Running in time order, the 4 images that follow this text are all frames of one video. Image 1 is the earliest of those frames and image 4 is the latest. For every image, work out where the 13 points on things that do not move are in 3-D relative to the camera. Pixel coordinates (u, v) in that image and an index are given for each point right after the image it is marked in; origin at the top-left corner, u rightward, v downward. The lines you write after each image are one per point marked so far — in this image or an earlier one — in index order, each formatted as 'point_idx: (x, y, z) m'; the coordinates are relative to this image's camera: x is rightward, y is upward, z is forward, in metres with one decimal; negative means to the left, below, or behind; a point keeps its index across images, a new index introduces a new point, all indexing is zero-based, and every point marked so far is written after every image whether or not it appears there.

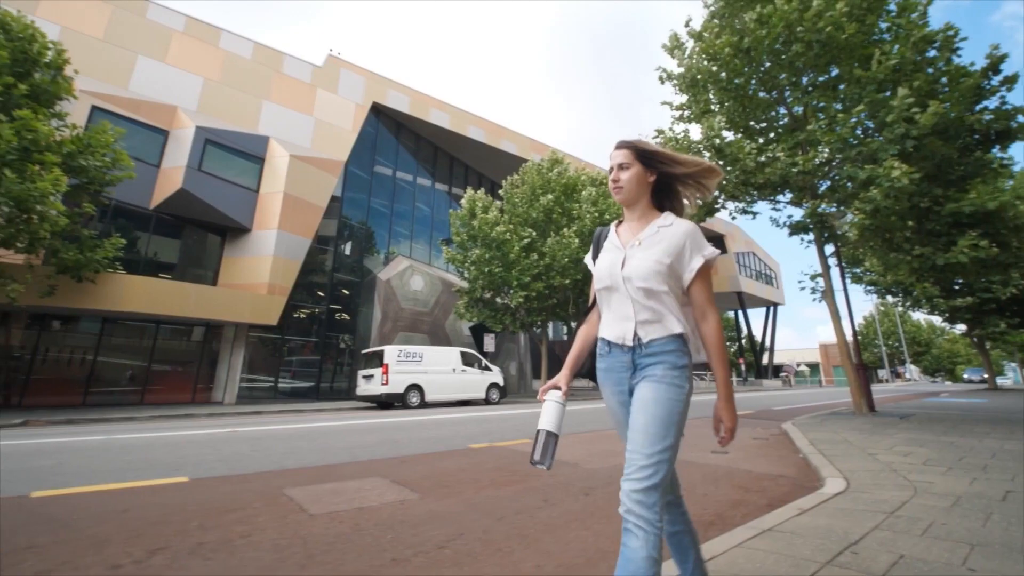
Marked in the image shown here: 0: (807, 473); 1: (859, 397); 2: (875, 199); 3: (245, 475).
0: (+3.1, -1.9, +5.6) m
1: (+7.8, -2.4, +11.9) m
2: (+6.2, +1.5, +8.9) m
3: (-2.5, -1.8, +5.0) m
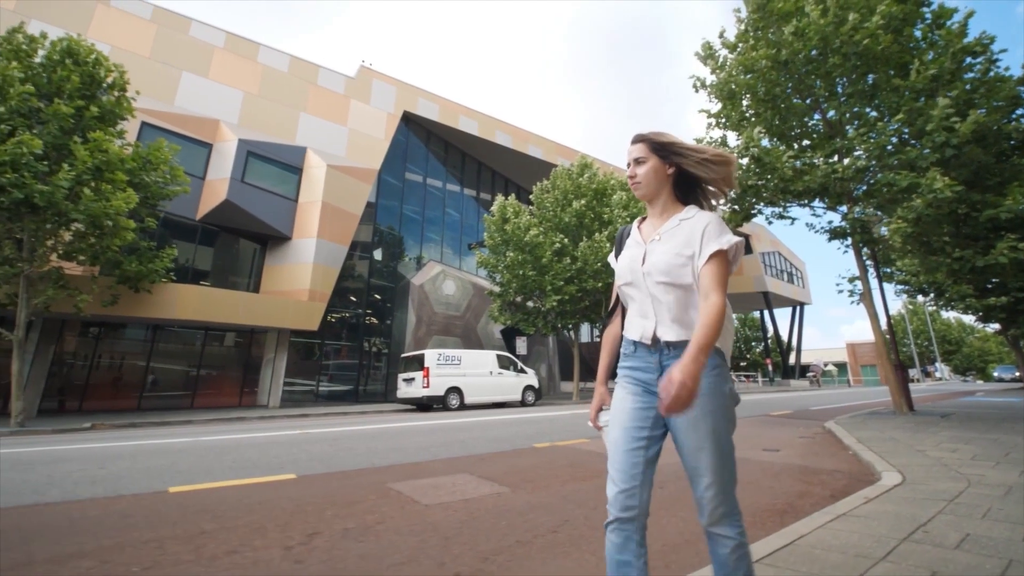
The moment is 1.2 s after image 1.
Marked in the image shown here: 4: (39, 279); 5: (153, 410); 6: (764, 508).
0: (+3.9, -2.0, +6.0) m
1: (+8.8, -2.5, +12.1) m
2: (+7.0, +1.4, +9.2) m
3: (-1.7, -1.9, +5.6) m
4: (-11.8, +0.2, +13.2) m
5: (-12.5, -4.2, +18.6) m
6: (+2.1, -1.9, +4.5) m
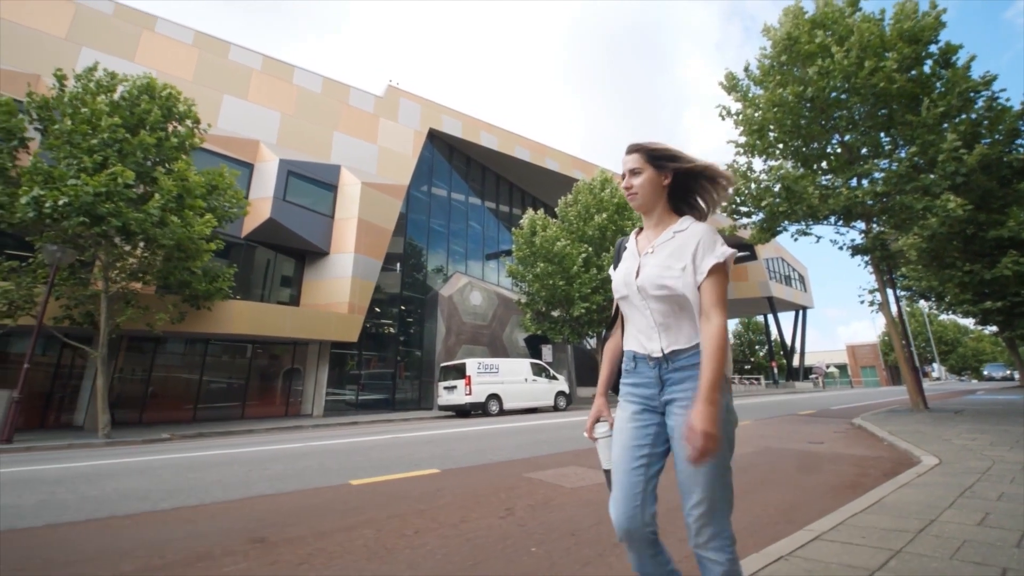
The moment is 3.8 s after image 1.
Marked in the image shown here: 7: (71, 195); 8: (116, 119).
0: (+5.2, -2.2, +7.2) m
1: (+10.0, -2.7, +13.3) m
2: (+8.2, +1.2, +10.5) m
3: (-0.4, -2.2, +6.7) m
4: (-10.6, -0.3, +14.3) m
5: (-11.2, -4.8, +19.7) m
6: (+3.5, -2.1, +5.7) m
7: (-10.0, +2.1, +12.1) m
8: (-9.8, +4.1, +13.3) m
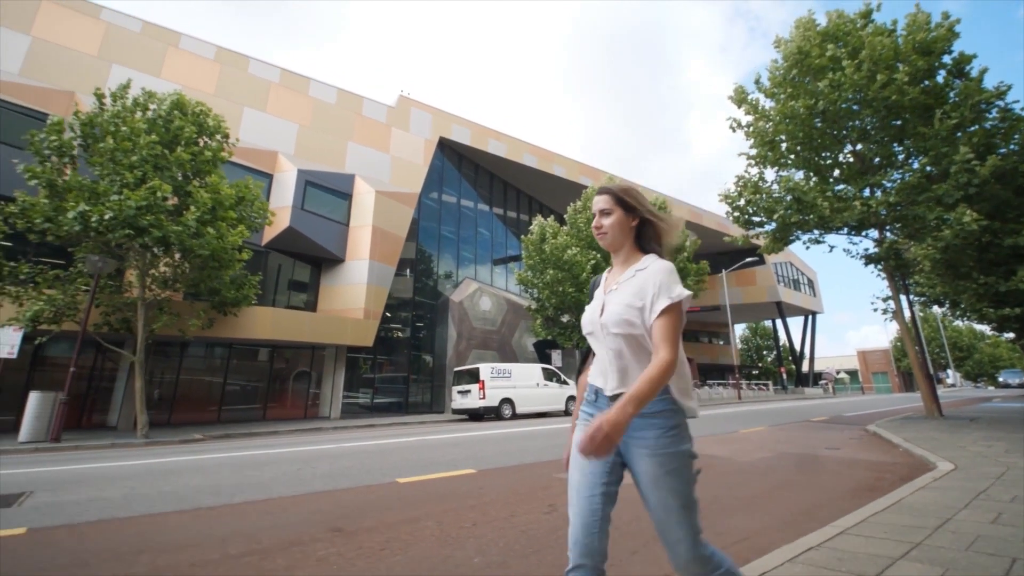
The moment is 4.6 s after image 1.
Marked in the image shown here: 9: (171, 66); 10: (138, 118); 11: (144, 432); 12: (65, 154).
0: (+5.7, -2.4, +7.5) m
1: (+10.5, -2.9, +13.6) m
2: (+8.7, +1.0, +10.8) m
3: (0.0, -2.4, +7.1) m
4: (-10.1, -0.5, +14.8) m
5: (-10.6, -5.0, +20.2) m
6: (+3.9, -2.3, +6.1) m
7: (-9.5, +1.9, +12.7) m
8: (-9.3, +4.0, +13.8) m
9: (-12.6, +8.3, +20.0) m
10: (-10.0, +4.6, +14.2) m
11: (-9.9, -3.8, +14.2) m
12: (-11.4, +3.5, +13.5) m
